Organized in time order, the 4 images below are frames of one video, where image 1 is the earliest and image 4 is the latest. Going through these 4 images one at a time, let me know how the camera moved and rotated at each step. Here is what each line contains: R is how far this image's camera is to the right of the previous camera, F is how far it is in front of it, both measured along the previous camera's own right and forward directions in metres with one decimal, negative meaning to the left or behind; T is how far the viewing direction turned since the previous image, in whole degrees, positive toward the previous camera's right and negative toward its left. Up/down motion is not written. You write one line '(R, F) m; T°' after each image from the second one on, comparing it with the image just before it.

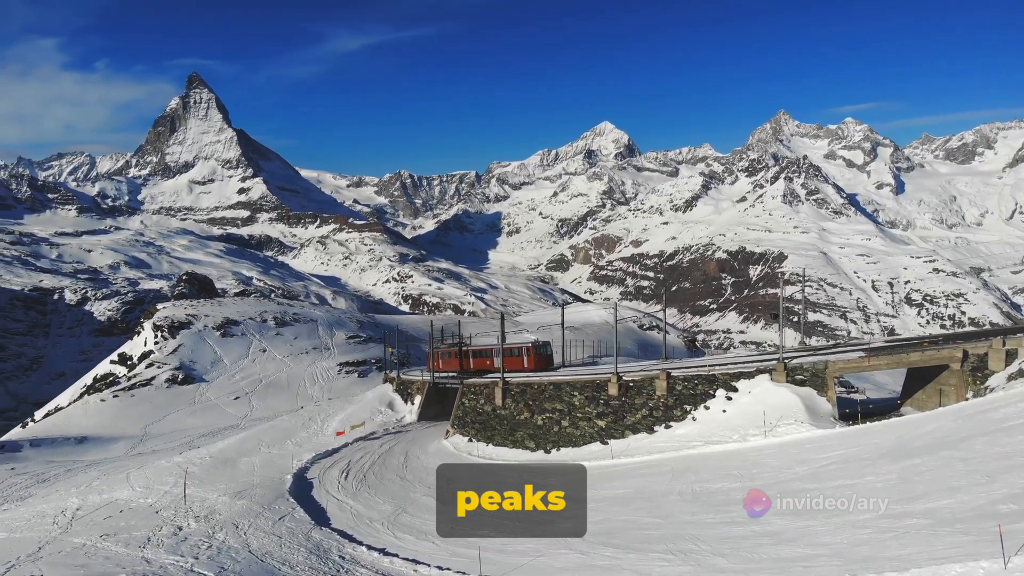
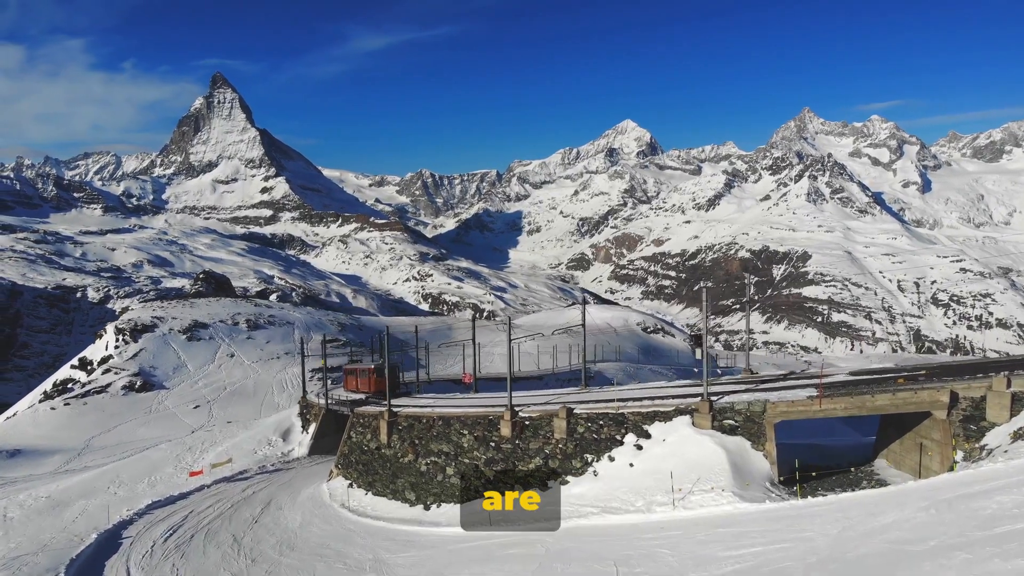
(+5.4, +5.9) m; -2°
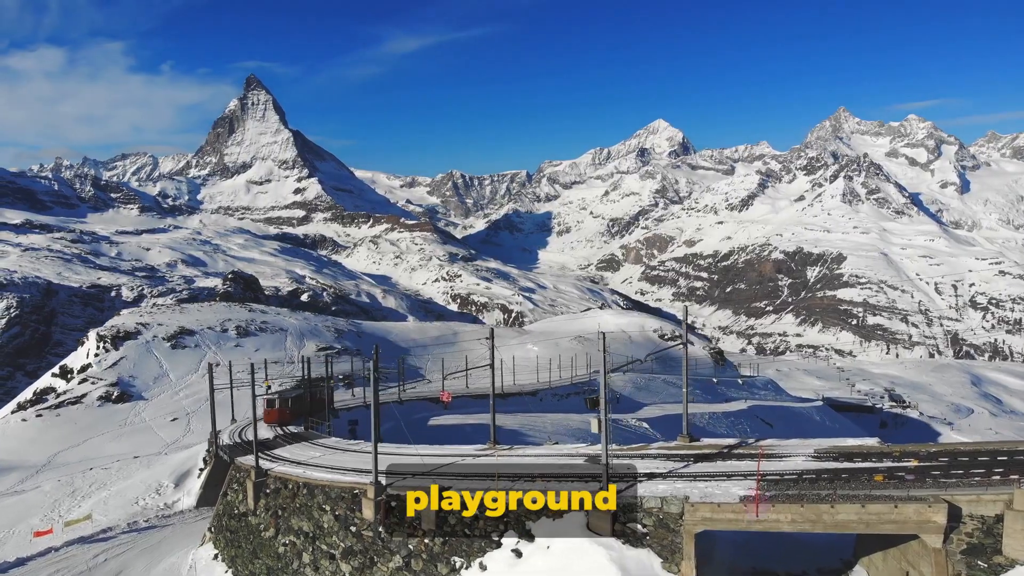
(+4.2, +4.9) m; -2°
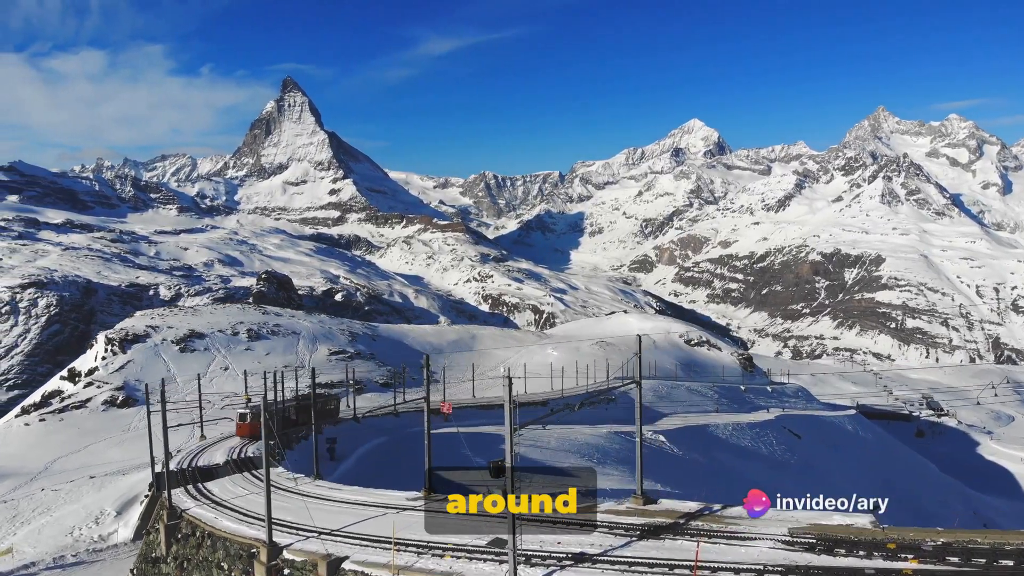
(+2.4, +2.7) m; -3°
